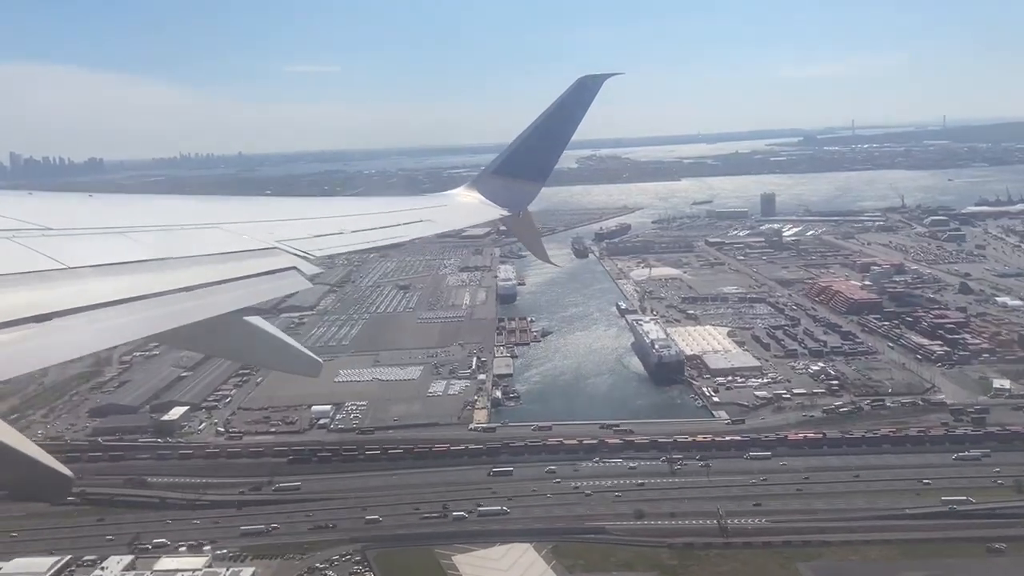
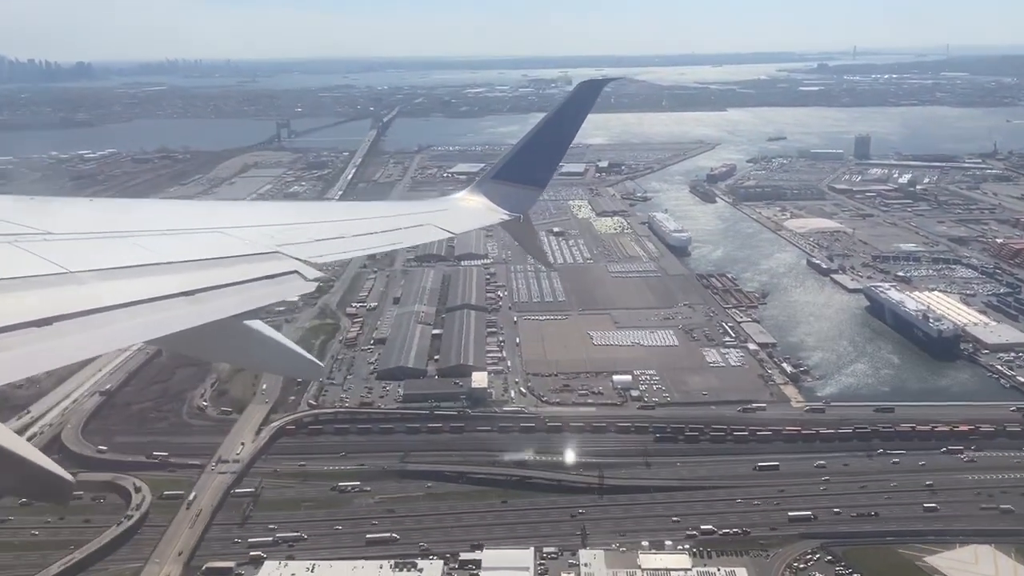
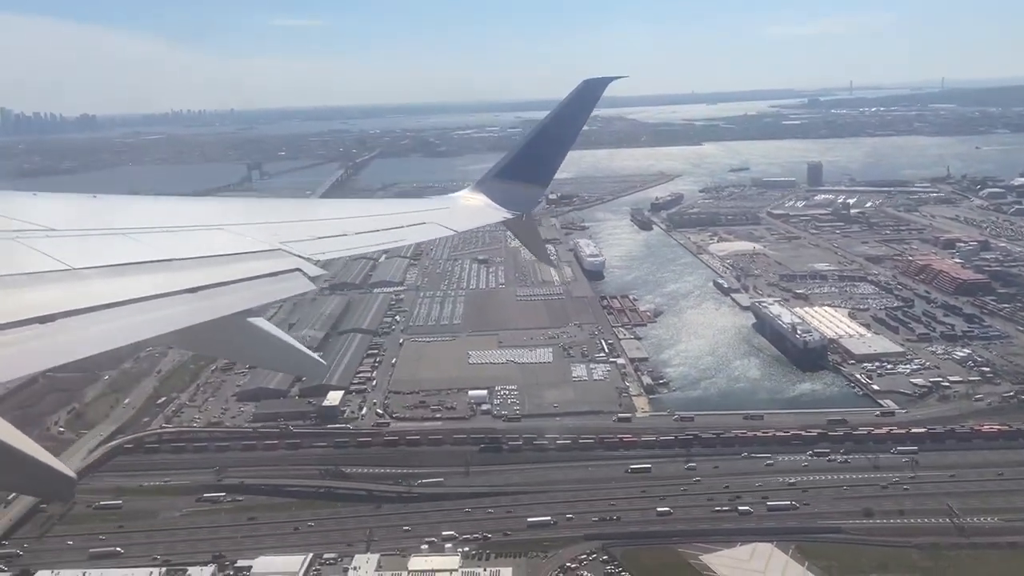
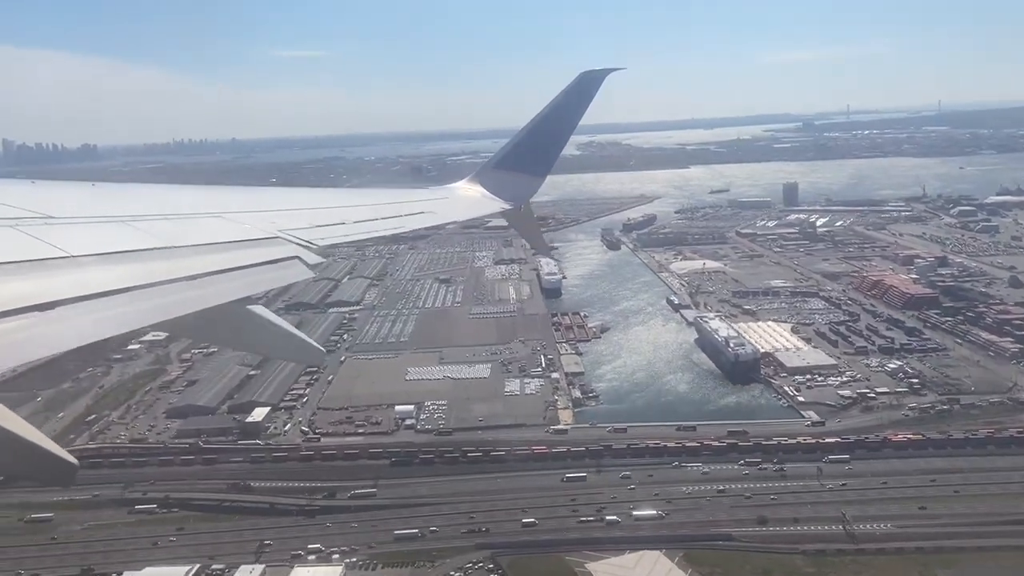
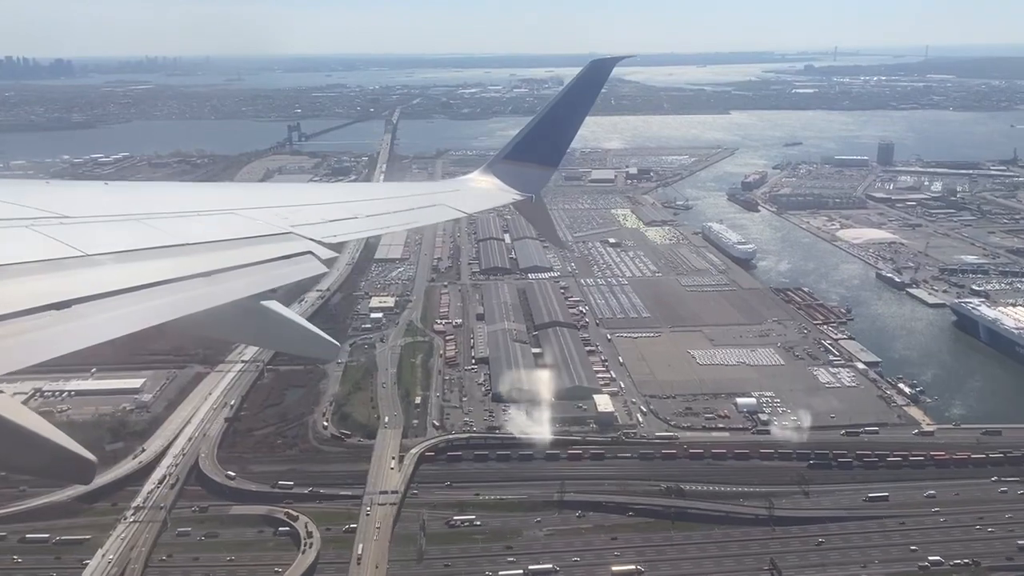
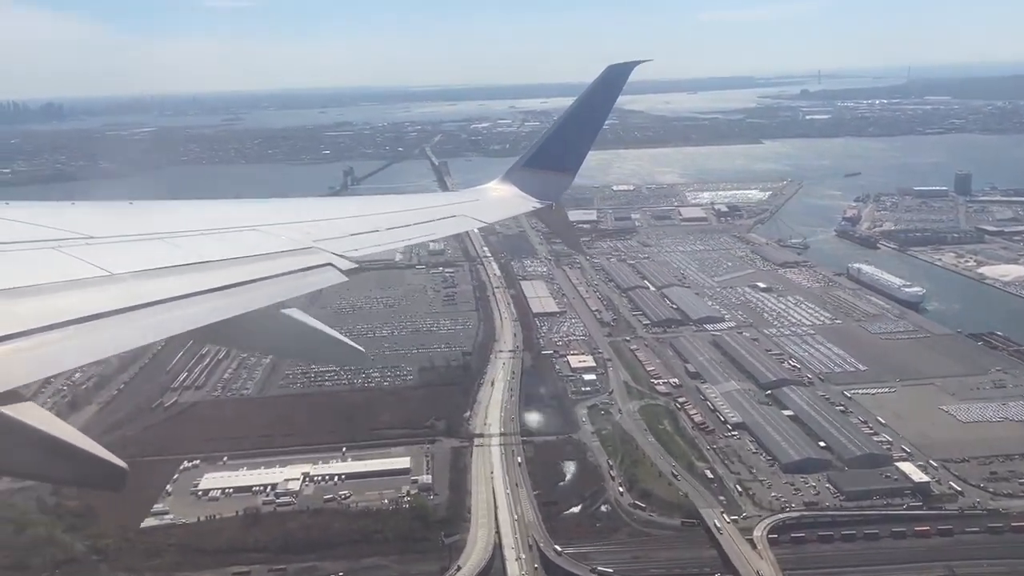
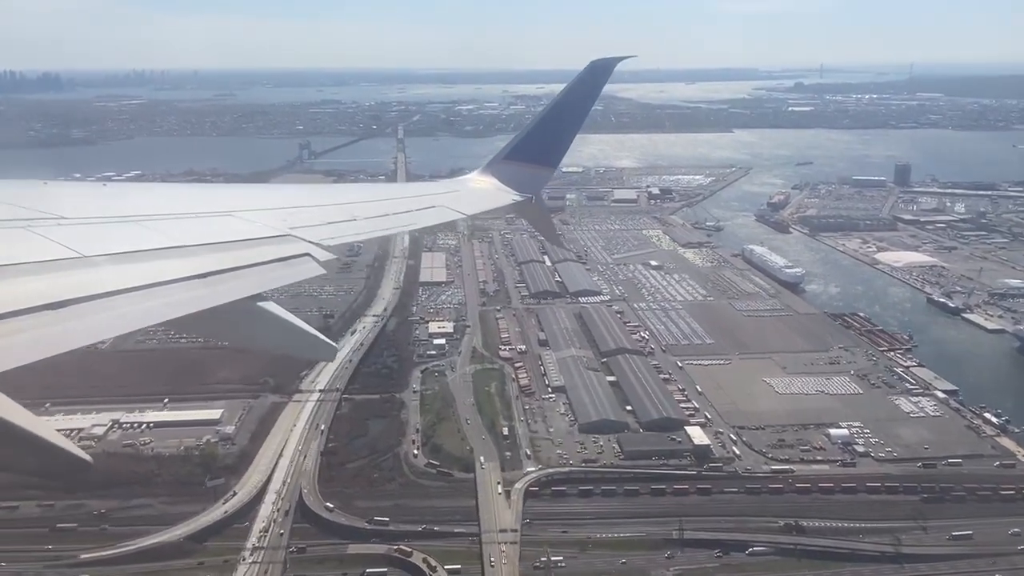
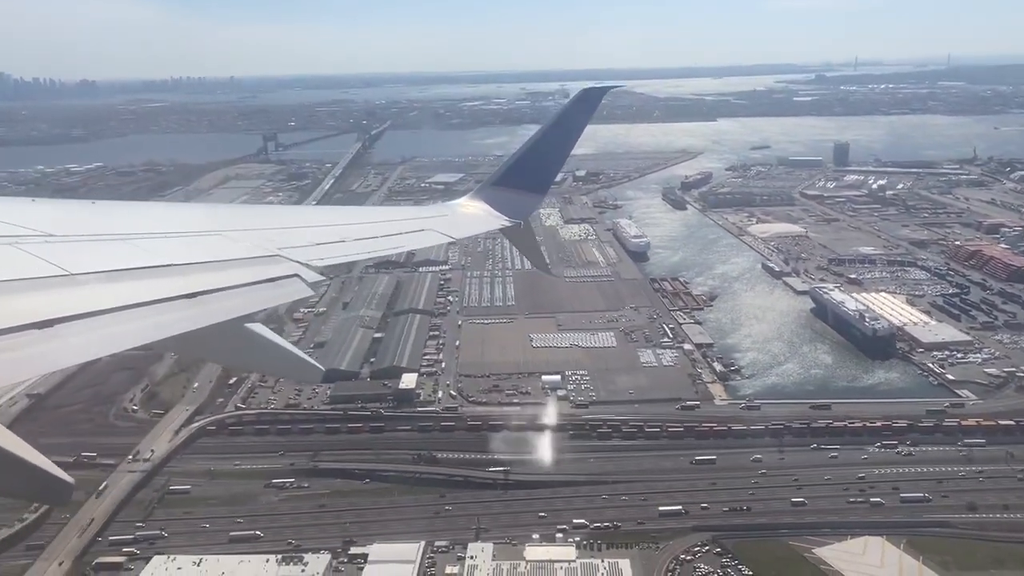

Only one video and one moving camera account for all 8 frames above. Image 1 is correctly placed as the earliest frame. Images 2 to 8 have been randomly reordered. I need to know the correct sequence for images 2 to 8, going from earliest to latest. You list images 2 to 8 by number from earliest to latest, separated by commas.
4, 3, 8, 2, 5, 7, 6
